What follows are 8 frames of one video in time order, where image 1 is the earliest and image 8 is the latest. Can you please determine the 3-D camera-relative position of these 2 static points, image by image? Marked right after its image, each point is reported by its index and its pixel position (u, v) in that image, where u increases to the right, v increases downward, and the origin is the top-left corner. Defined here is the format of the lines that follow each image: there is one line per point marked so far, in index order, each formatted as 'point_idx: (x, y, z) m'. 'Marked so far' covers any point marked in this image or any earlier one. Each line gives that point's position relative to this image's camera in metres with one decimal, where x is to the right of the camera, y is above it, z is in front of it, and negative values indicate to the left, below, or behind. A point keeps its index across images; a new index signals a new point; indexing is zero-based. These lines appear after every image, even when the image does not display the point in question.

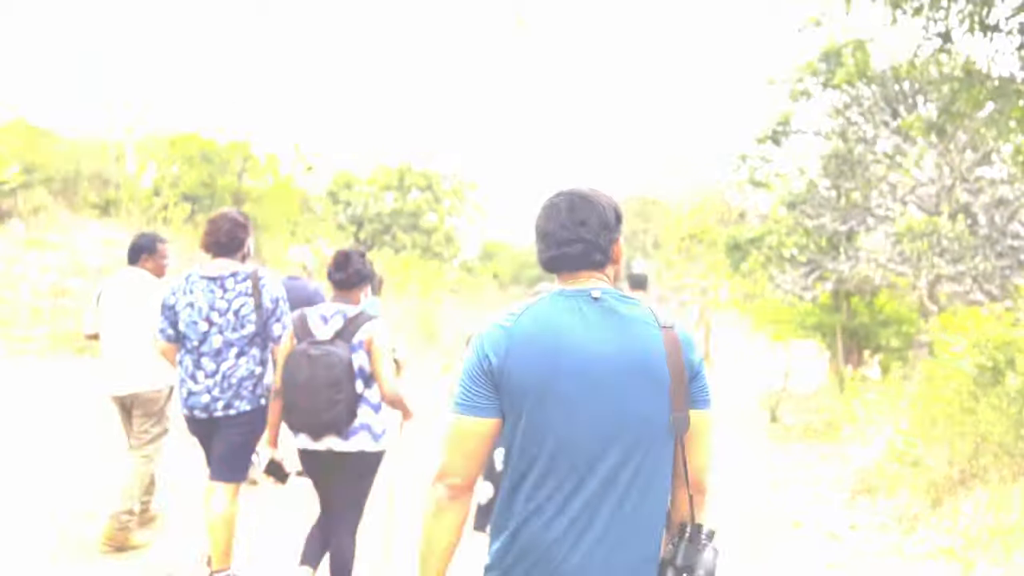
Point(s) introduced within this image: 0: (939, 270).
0: (+5.1, +0.2, +9.9) m
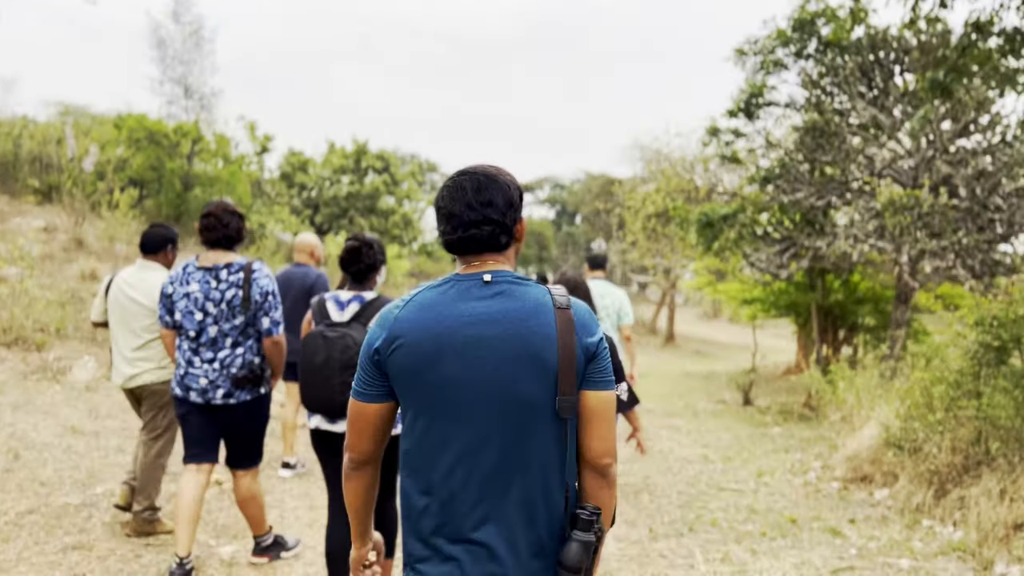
0: (+4.7, +0.5, +9.6) m
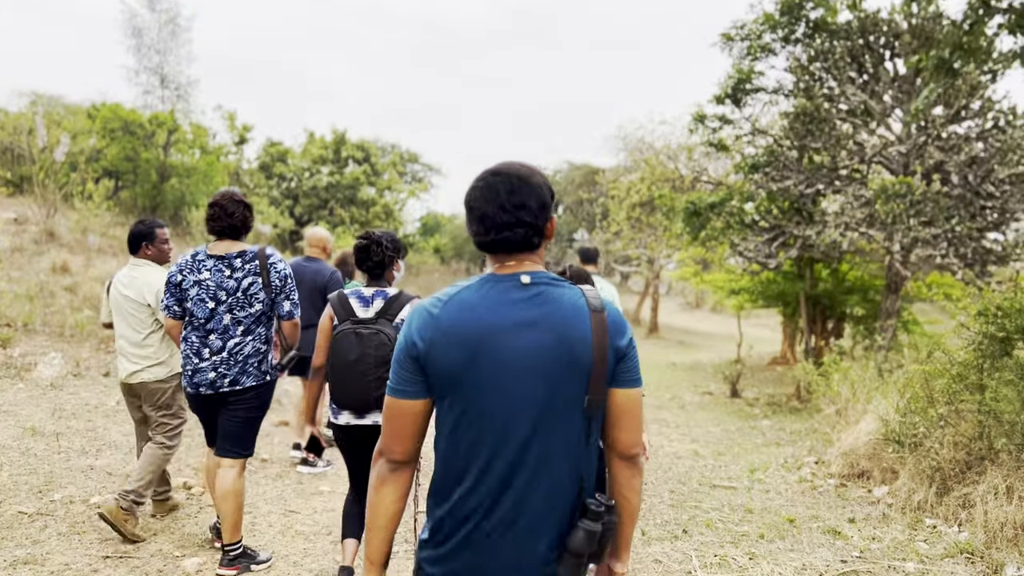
0: (+4.5, +0.6, +9.4) m
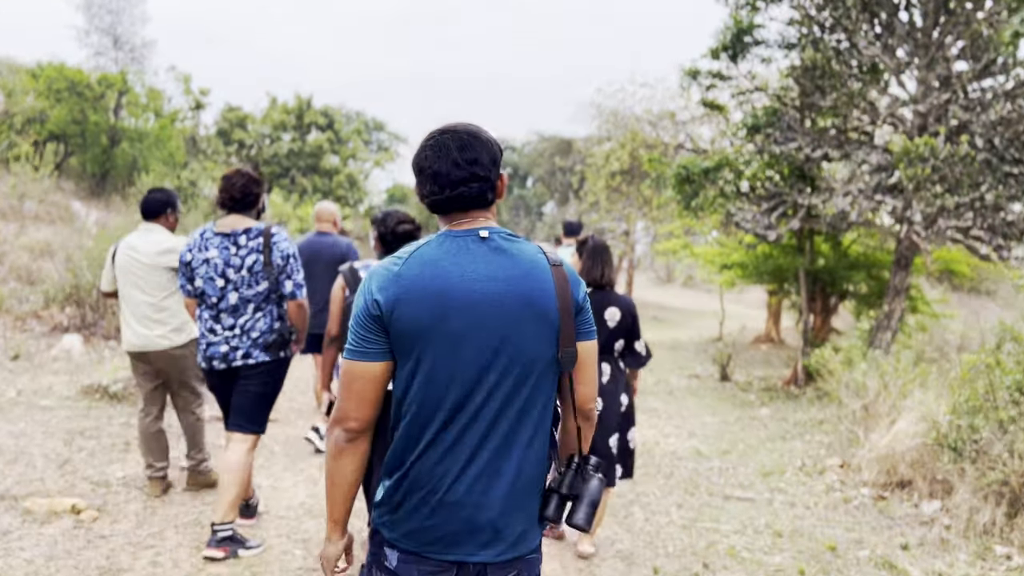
0: (+4.3, +0.9, +8.4) m
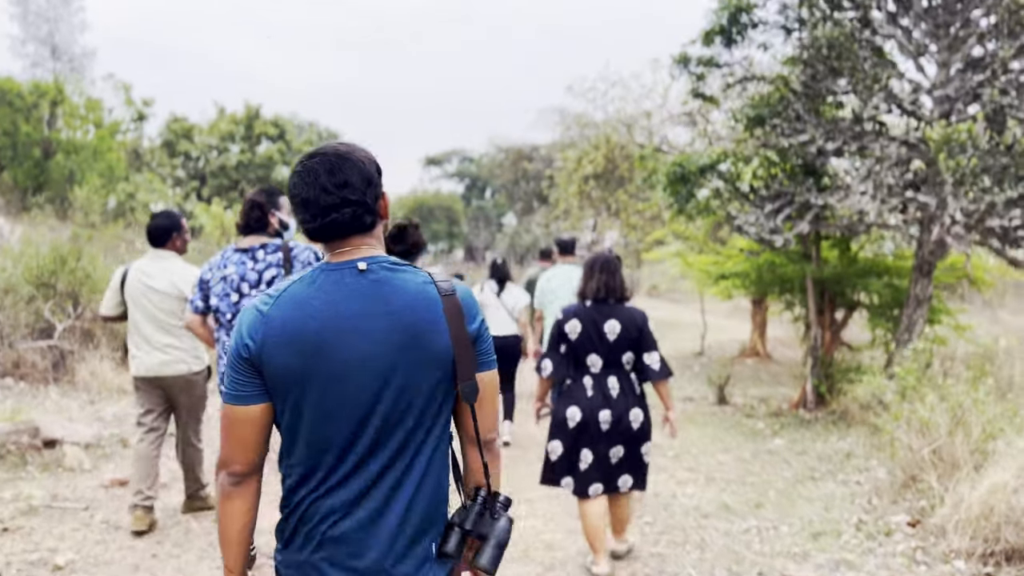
0: (+4.1, +0.8, +7.3) m
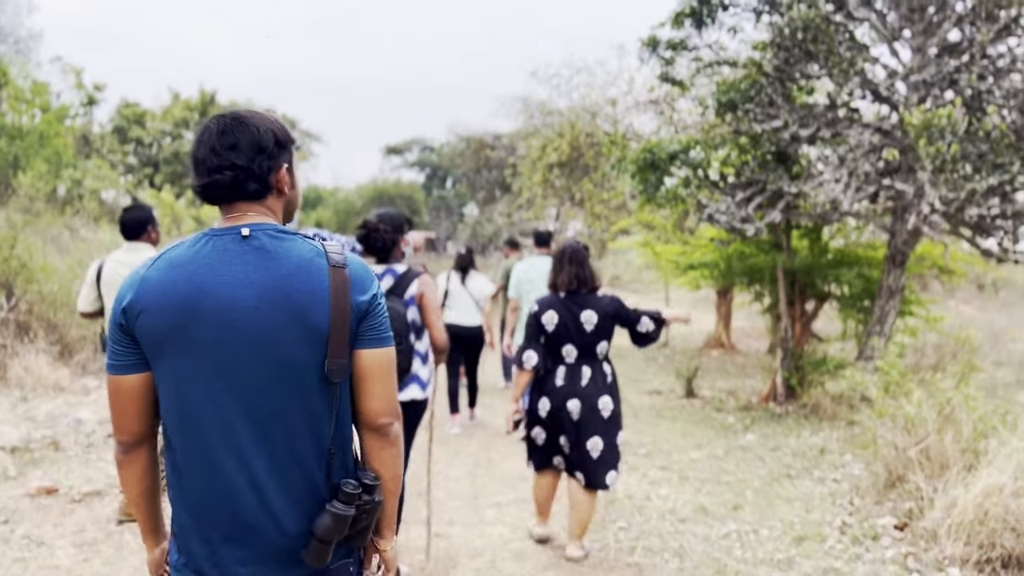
0: (+3.8, +0.8, +7.1) m
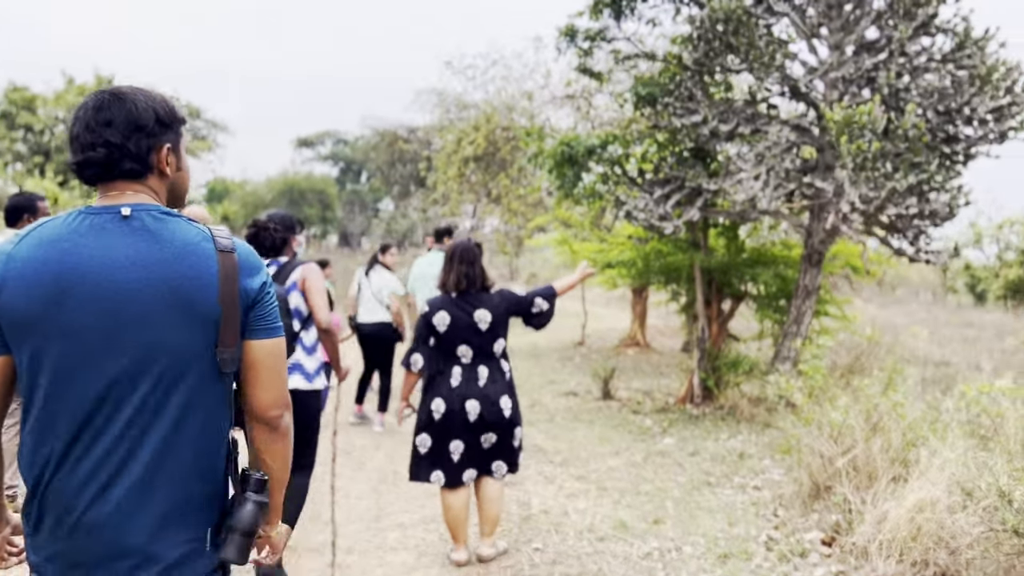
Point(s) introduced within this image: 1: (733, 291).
0: (+3.0, +0.8, +7.0) m
1: (+2.4, 0.0, +9.2) m
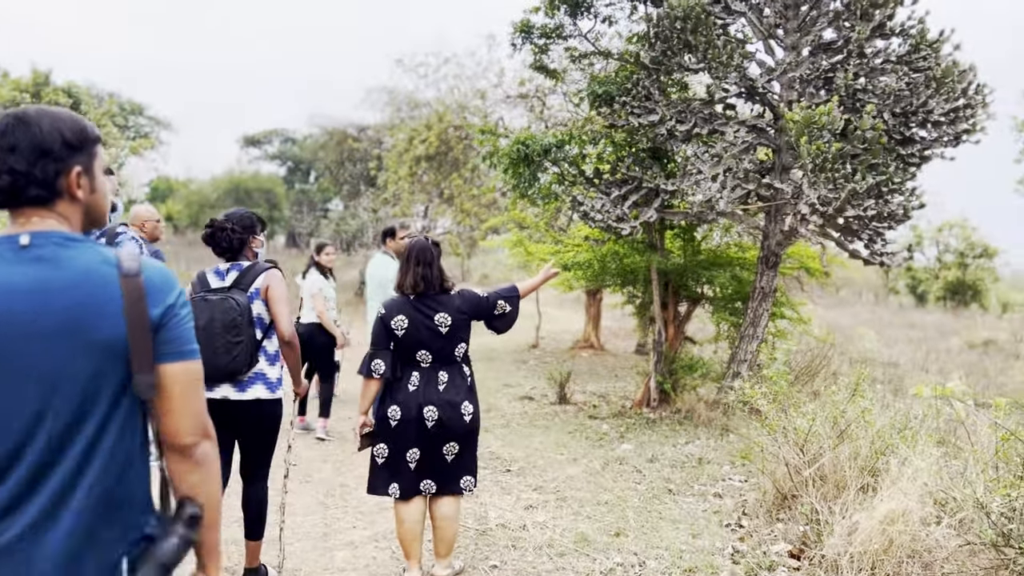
0: (+2.7, +0.8, +6.9) m
1: (+1.9, -0.1, +9.1) m
